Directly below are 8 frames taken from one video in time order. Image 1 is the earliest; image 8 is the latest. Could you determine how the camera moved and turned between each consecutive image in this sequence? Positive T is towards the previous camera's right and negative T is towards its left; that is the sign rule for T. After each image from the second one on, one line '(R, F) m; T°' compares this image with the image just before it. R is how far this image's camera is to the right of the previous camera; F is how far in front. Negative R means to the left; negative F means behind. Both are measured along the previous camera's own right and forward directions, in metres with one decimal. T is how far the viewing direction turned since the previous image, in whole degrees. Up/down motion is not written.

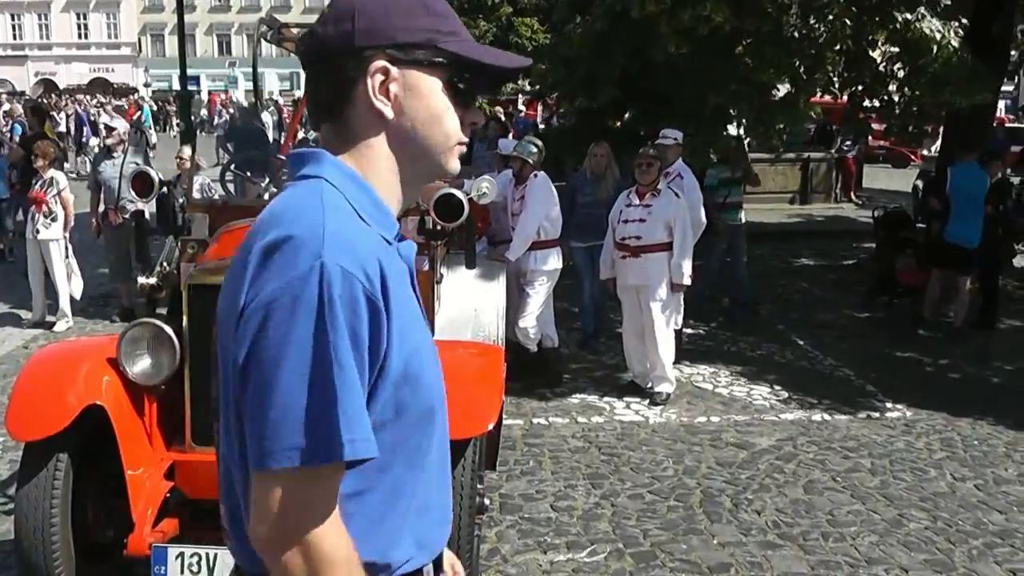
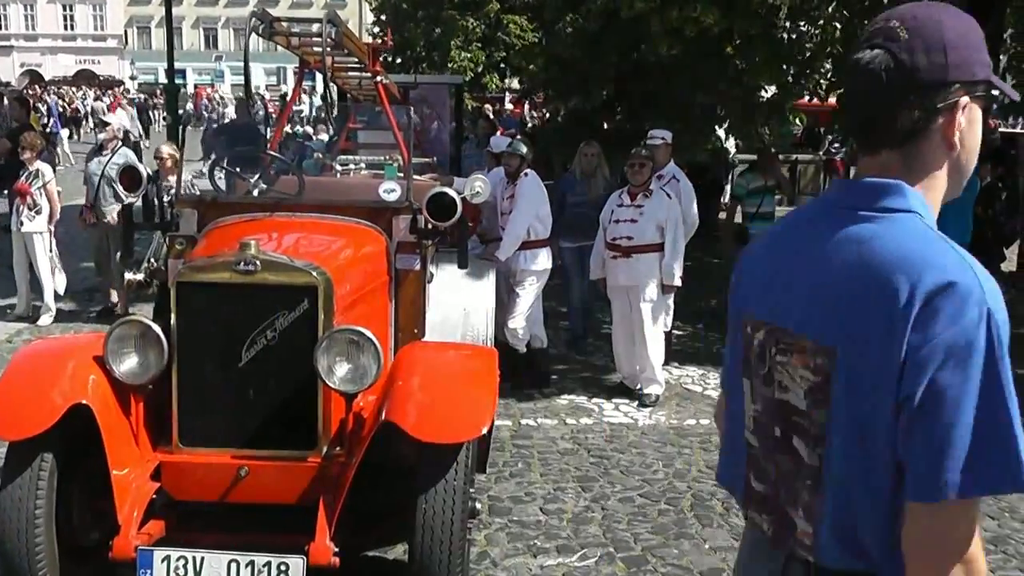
(0.0, 0.0) m; +1°
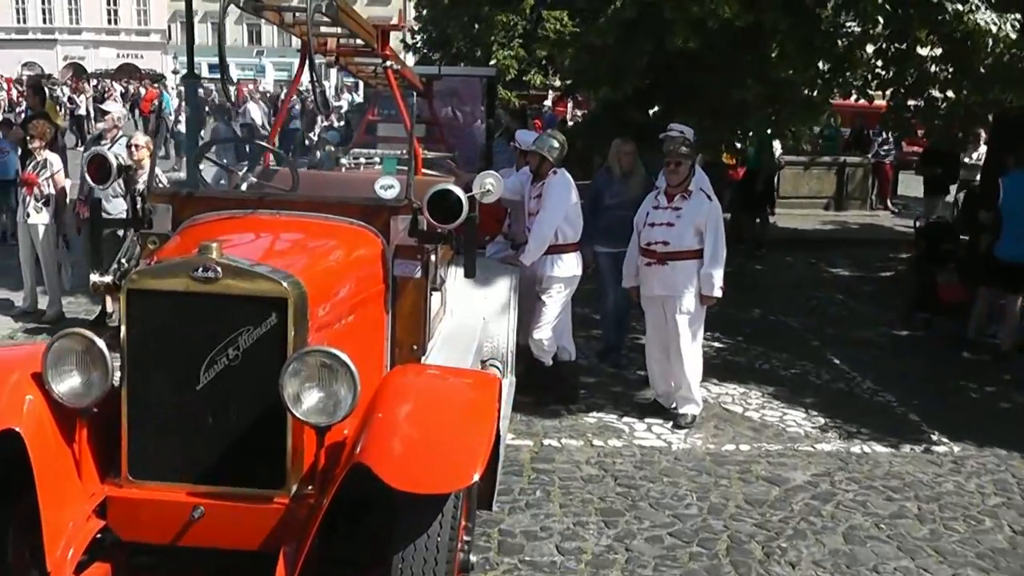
(+0.1, +0.6) m; -2°
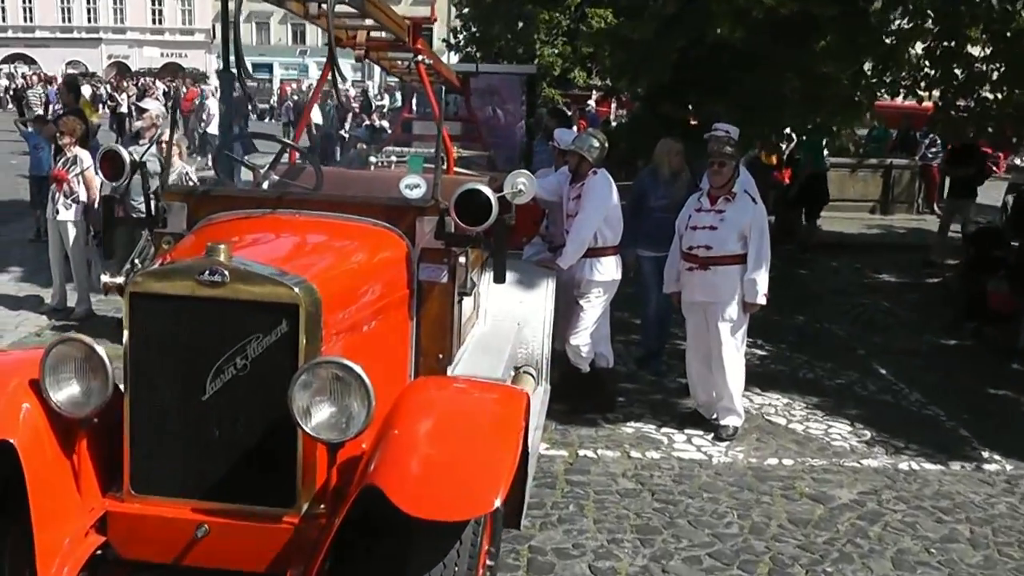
(0.0, +0.2) m; -2°
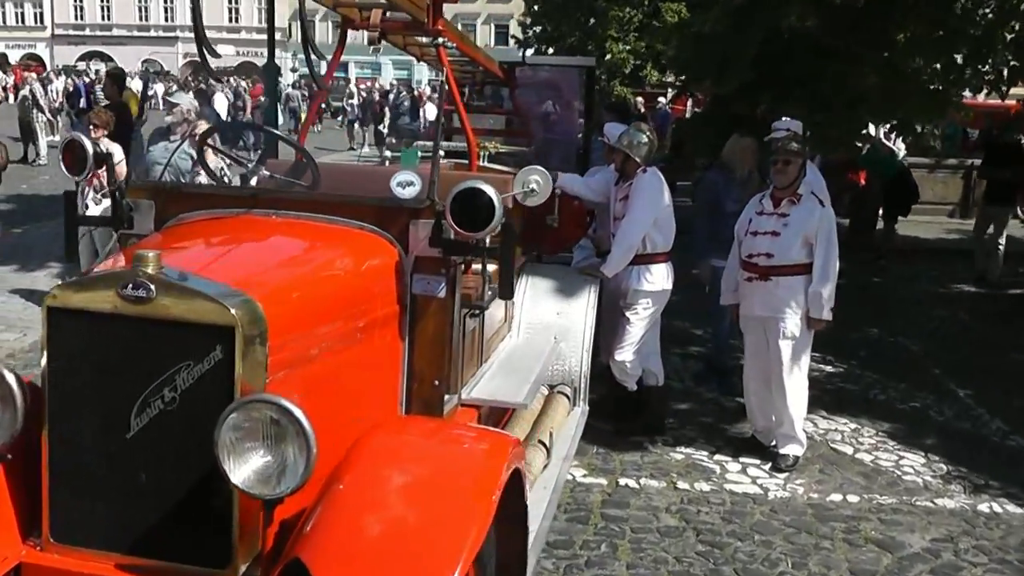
(+0.2, +0.6) m; -4°
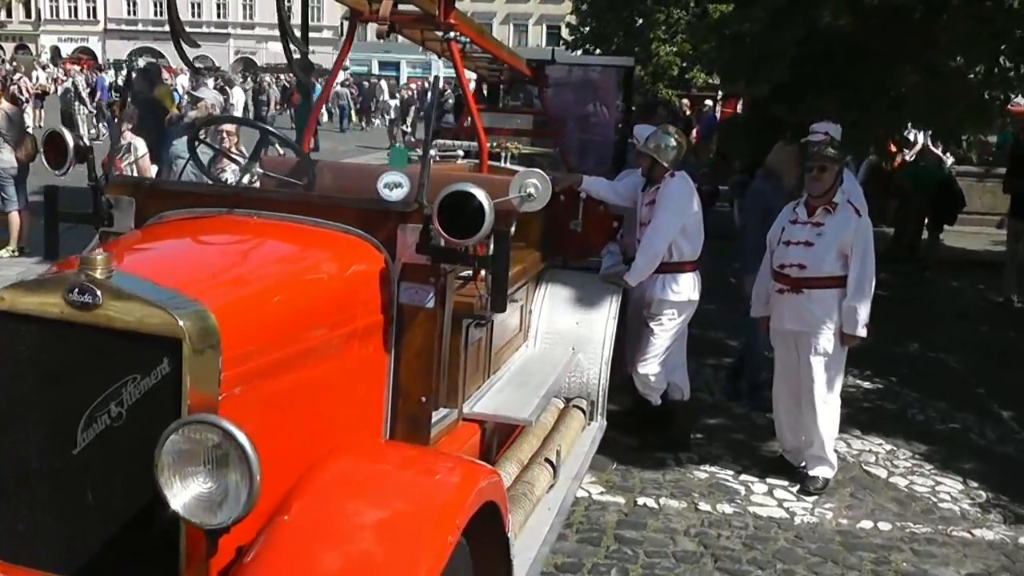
(+0.1, +0.2) m; -2°
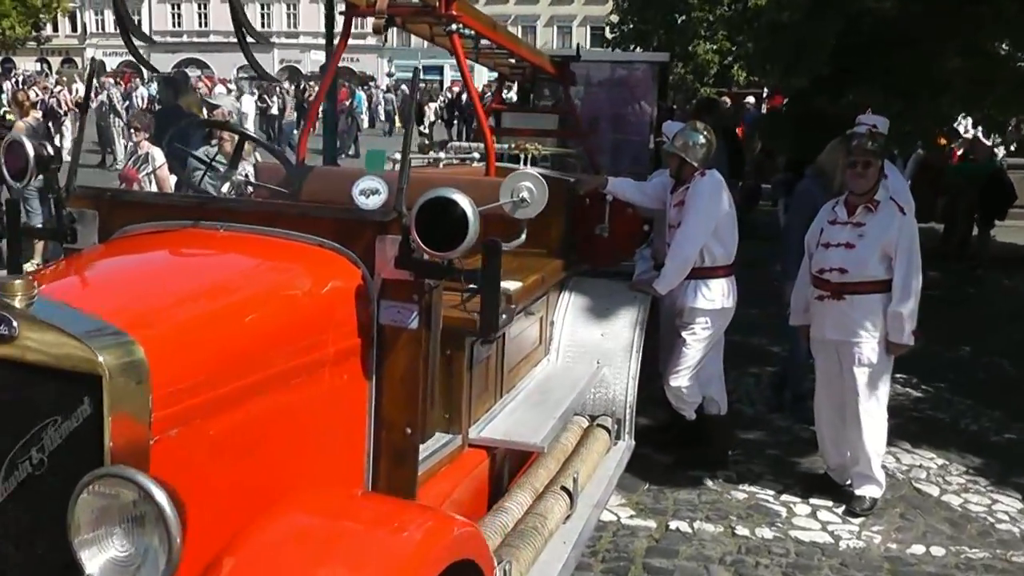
(+0.1, +0.3) m; -2°
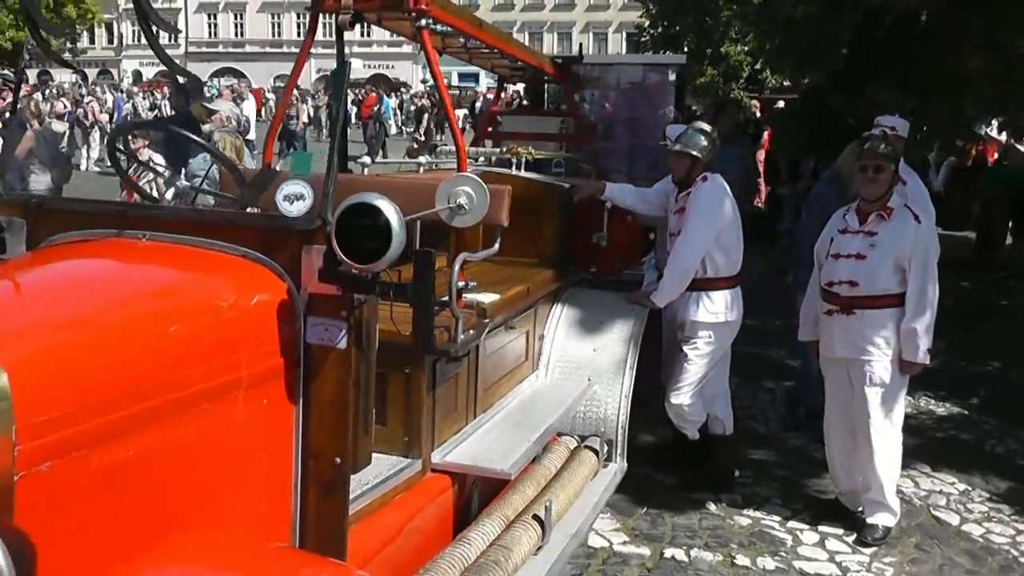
(+0.2, +0.3) m; -2°
